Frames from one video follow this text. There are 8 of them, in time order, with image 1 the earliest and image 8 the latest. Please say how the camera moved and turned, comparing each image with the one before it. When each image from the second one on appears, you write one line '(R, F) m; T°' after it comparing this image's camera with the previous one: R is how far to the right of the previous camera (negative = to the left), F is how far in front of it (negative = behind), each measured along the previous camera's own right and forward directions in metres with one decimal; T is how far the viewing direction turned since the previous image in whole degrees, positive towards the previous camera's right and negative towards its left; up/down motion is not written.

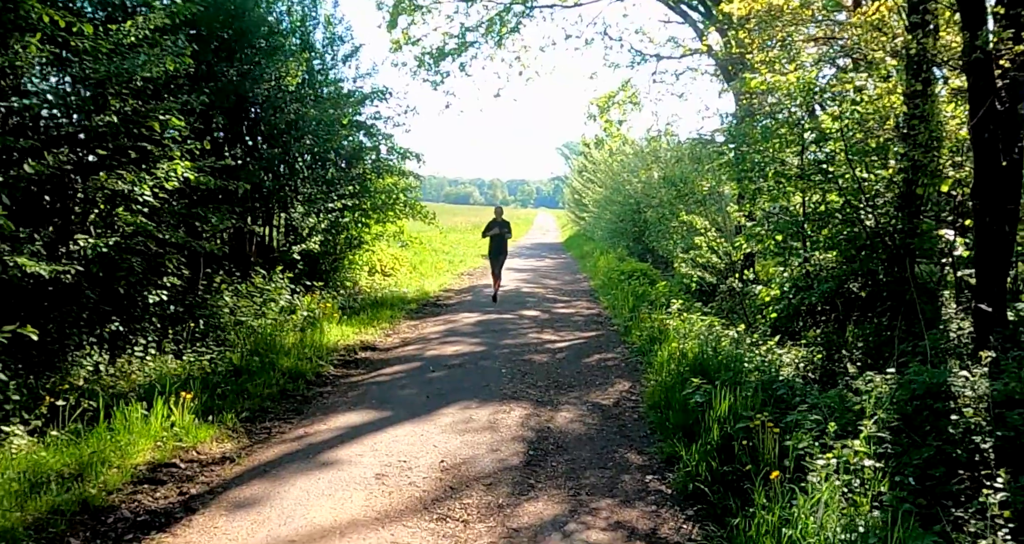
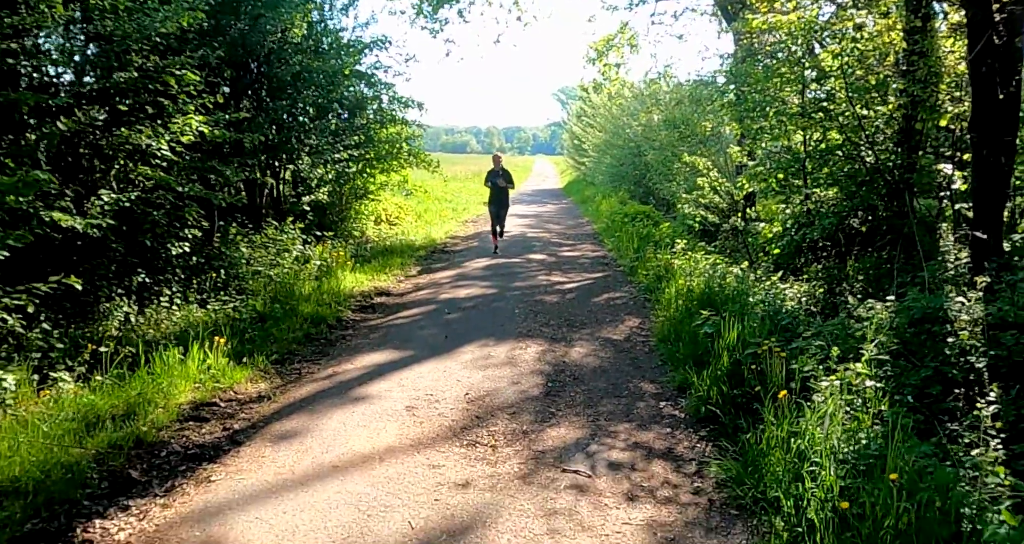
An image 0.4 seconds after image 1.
(-0.1, -0.3) m; 0°
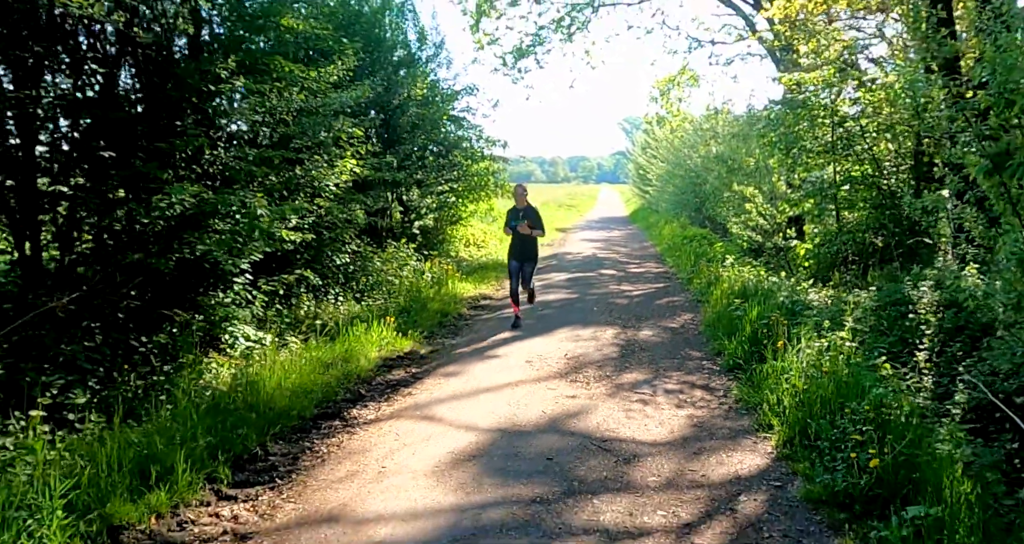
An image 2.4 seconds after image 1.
(-0.2, -3.0) m; -4°
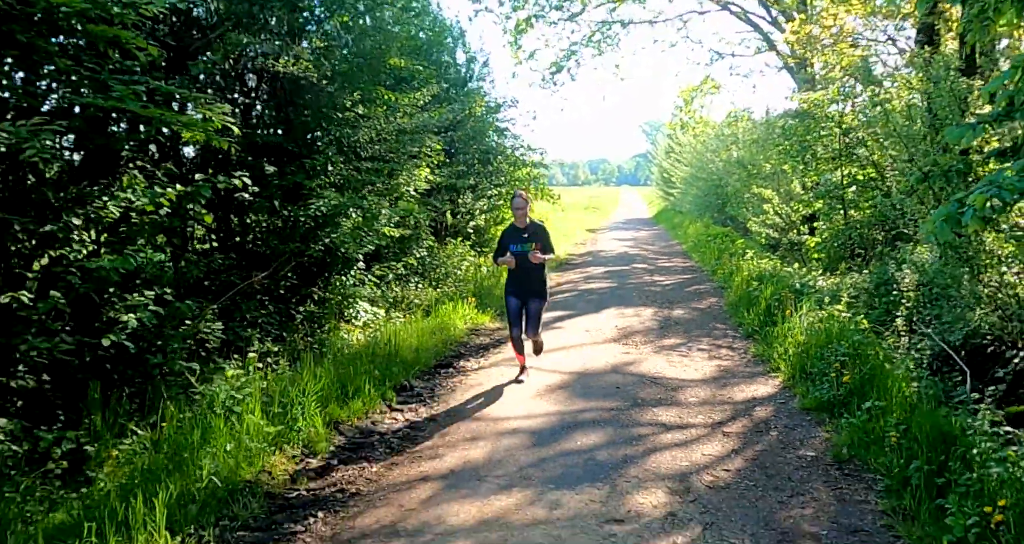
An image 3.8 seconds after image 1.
(-0.6, -2.4) m; -1°
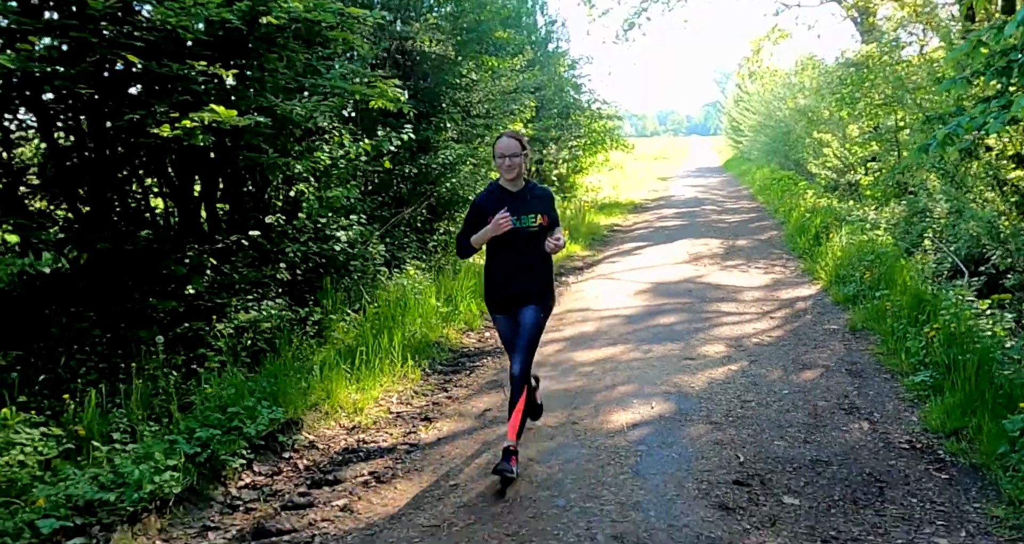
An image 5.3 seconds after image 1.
(-0.3, -2.6) m; -4°
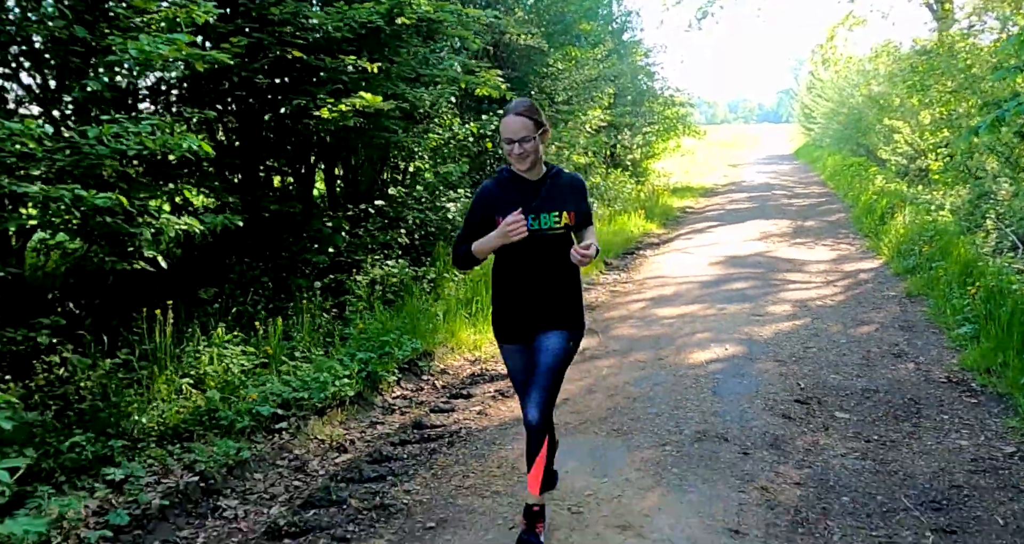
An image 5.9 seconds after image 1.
(-0.3, -1.2) m; -4°
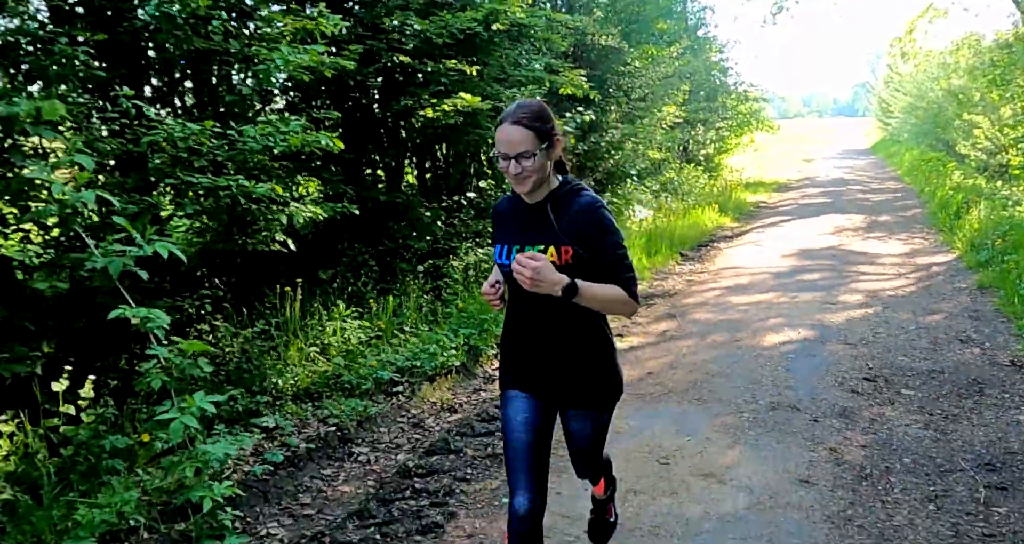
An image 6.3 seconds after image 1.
(-0.2, -0.7) m; -4°
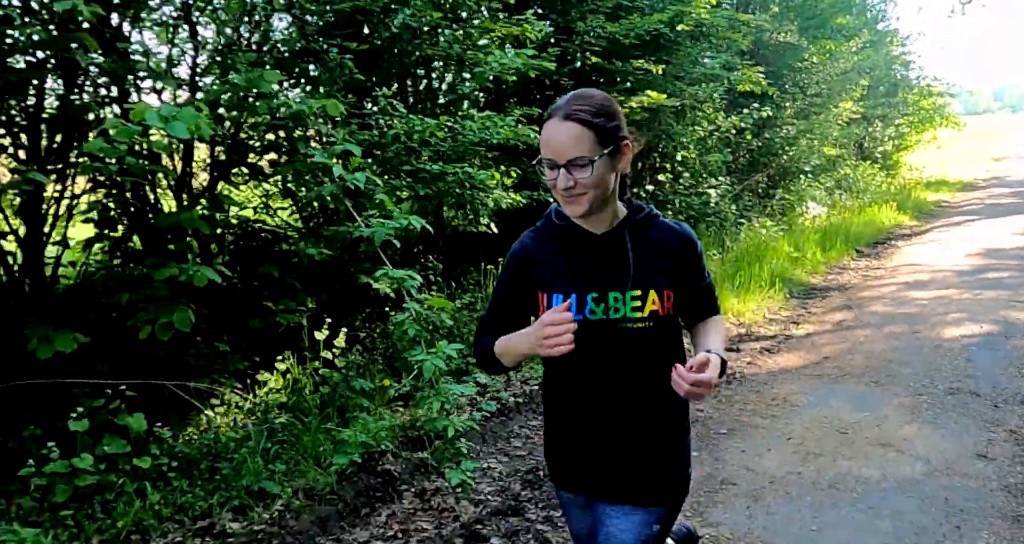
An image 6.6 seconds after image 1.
(-0.2, -0.7) m; -10°
